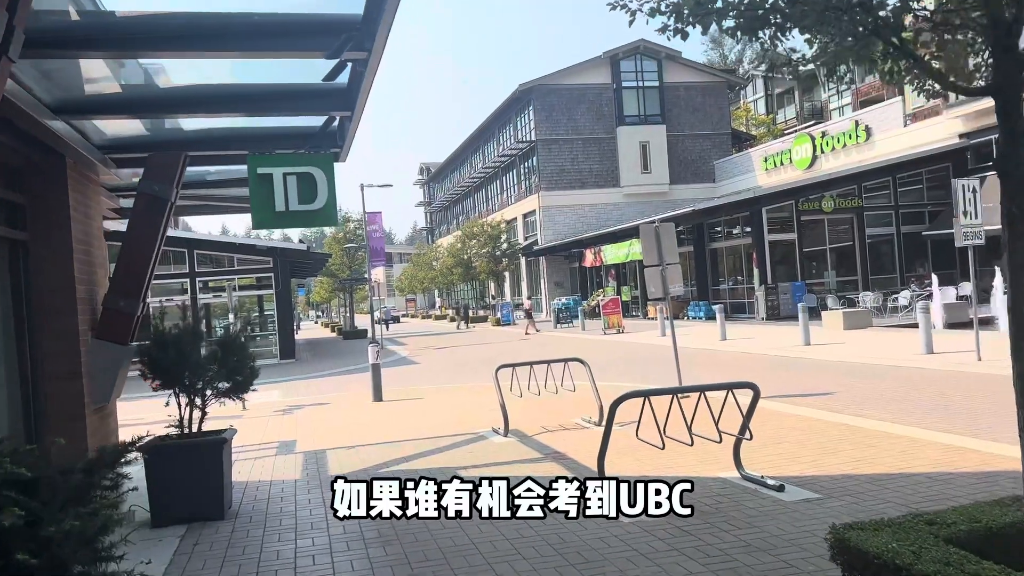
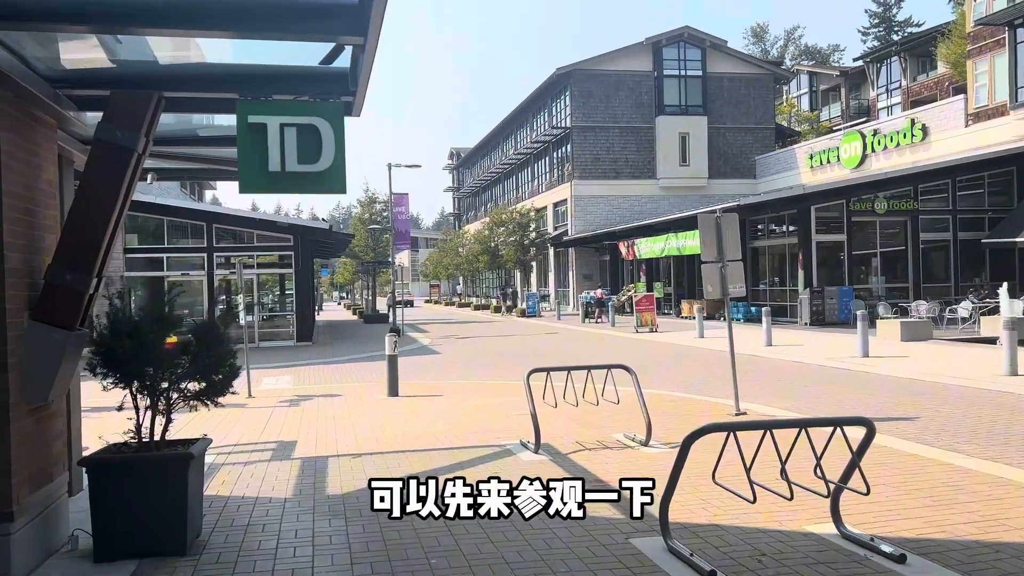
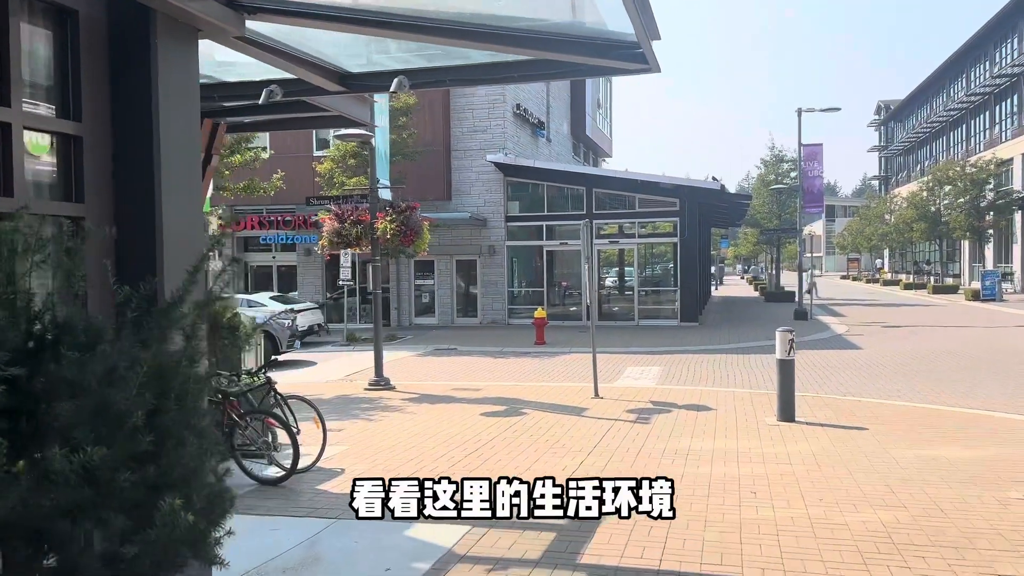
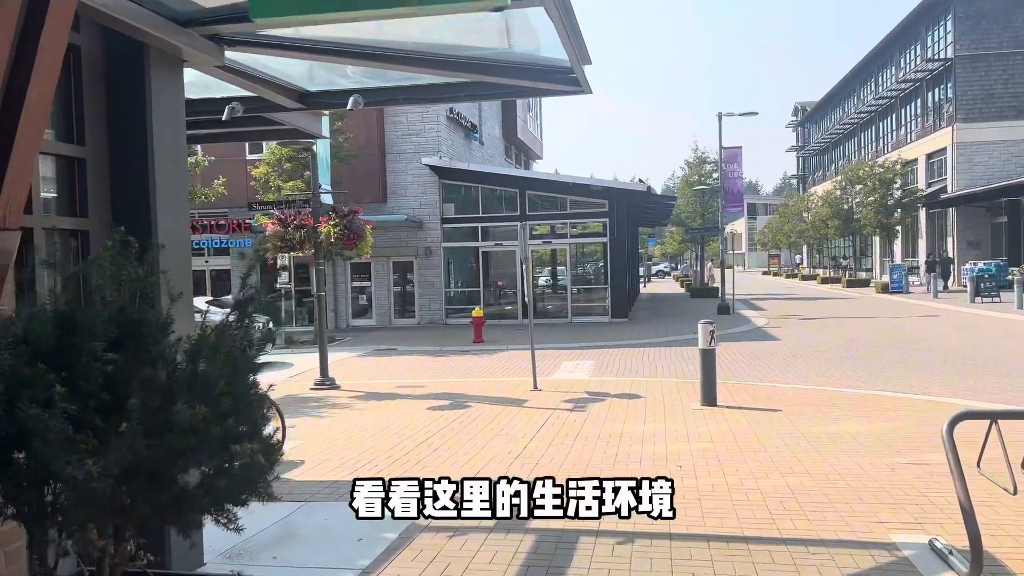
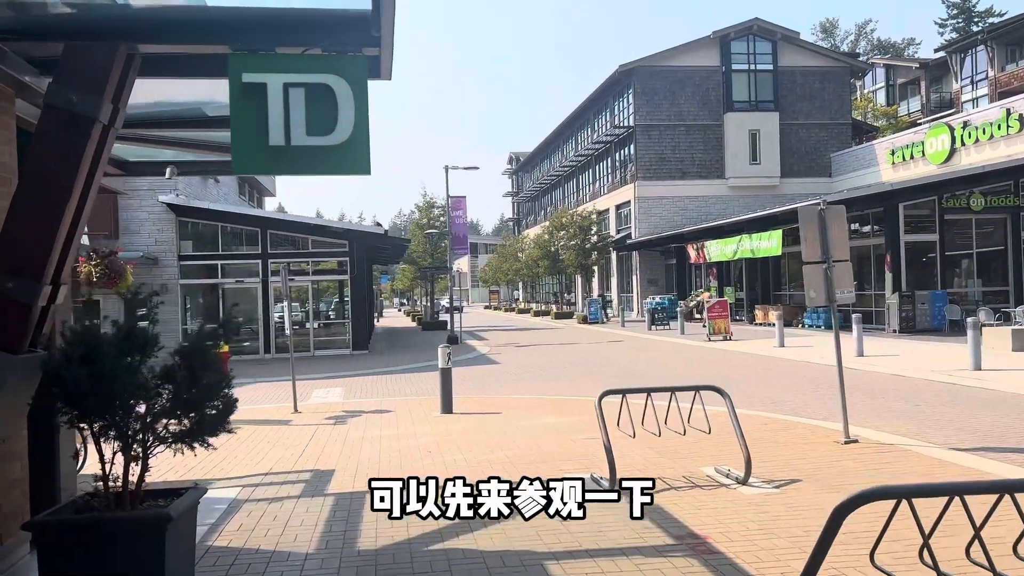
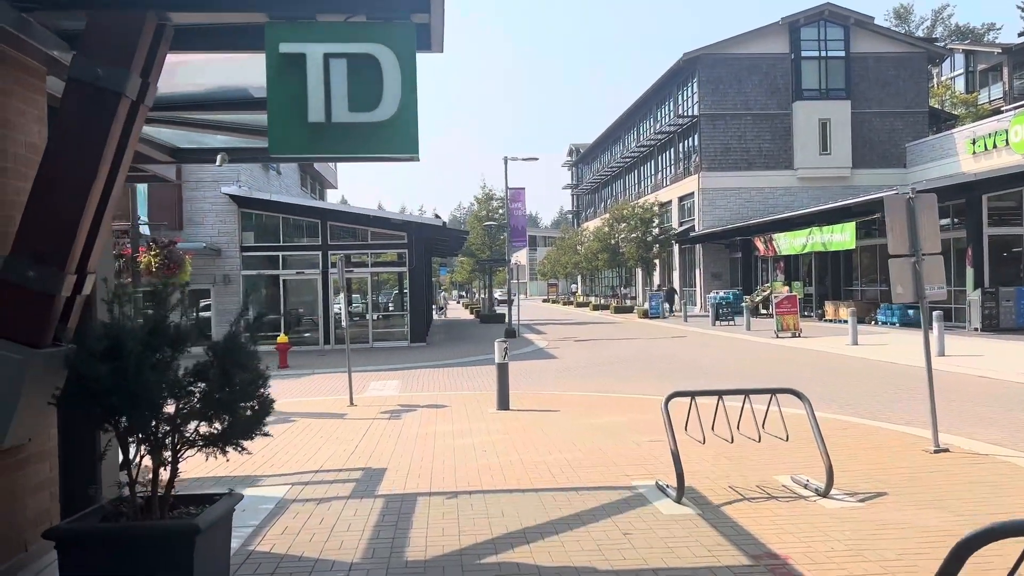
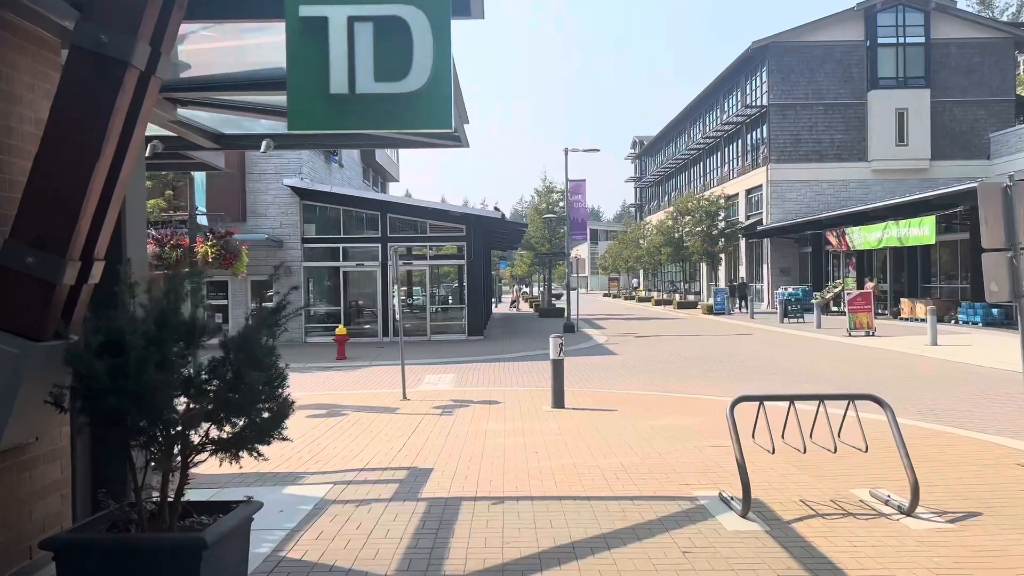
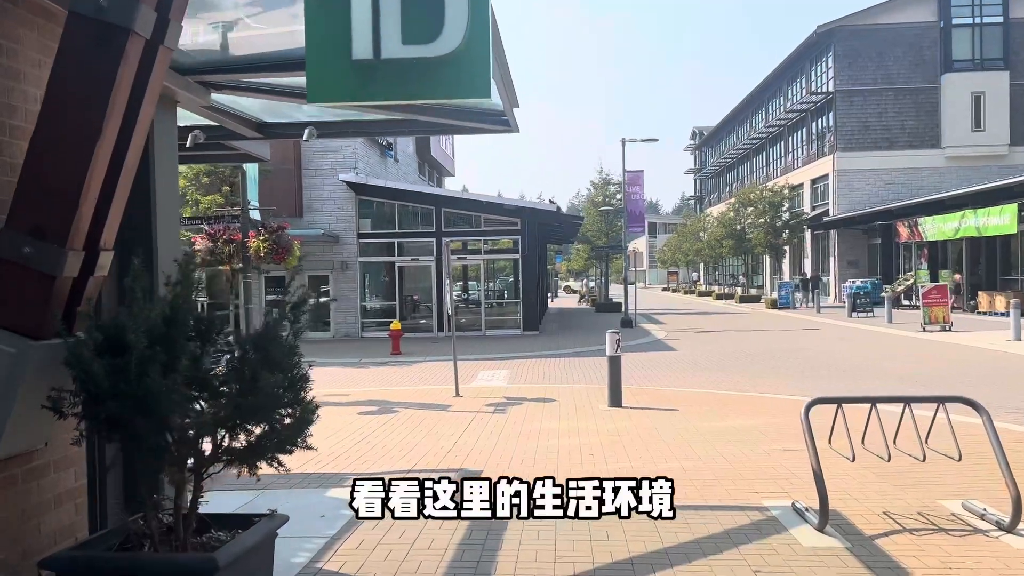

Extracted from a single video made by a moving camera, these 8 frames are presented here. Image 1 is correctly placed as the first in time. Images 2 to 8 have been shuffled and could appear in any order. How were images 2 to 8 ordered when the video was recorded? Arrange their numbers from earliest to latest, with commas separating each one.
2, 5, 6, 7, 8, 4, 3
